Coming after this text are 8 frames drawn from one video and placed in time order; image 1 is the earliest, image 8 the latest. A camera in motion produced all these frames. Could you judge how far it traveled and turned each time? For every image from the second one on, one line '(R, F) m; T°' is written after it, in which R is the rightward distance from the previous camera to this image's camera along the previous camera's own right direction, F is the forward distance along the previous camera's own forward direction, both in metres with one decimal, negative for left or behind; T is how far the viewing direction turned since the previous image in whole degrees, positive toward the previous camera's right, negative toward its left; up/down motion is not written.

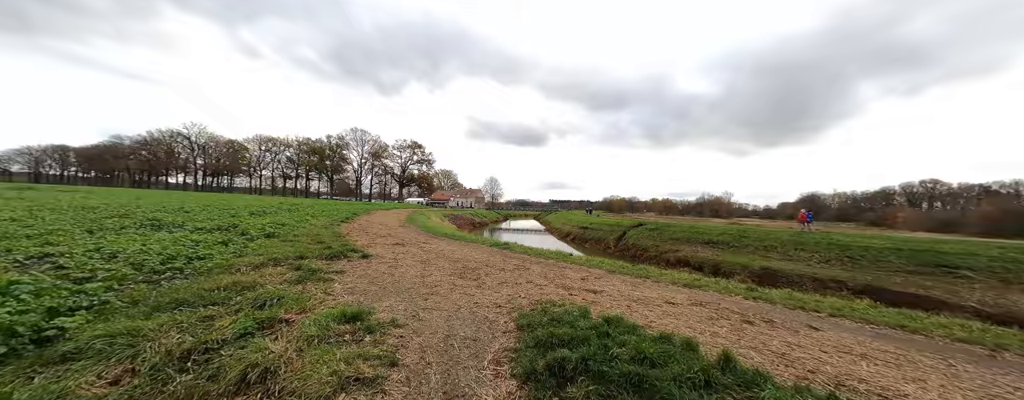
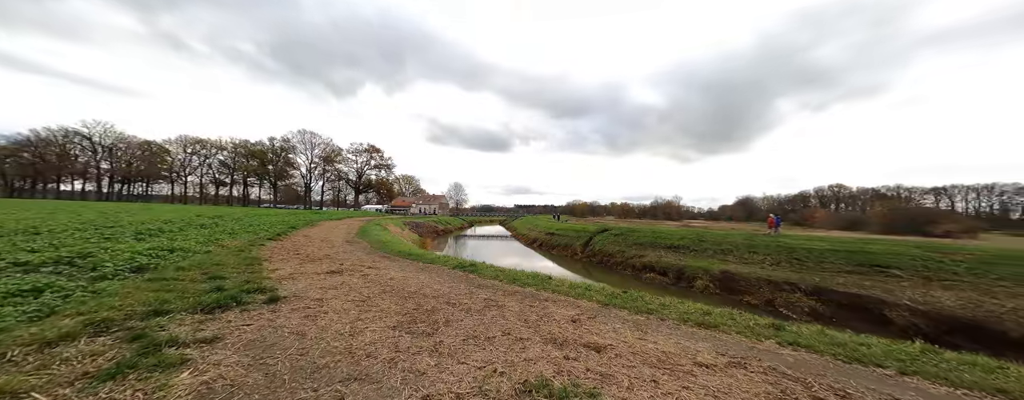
(0.0, +1.3) m; +7°
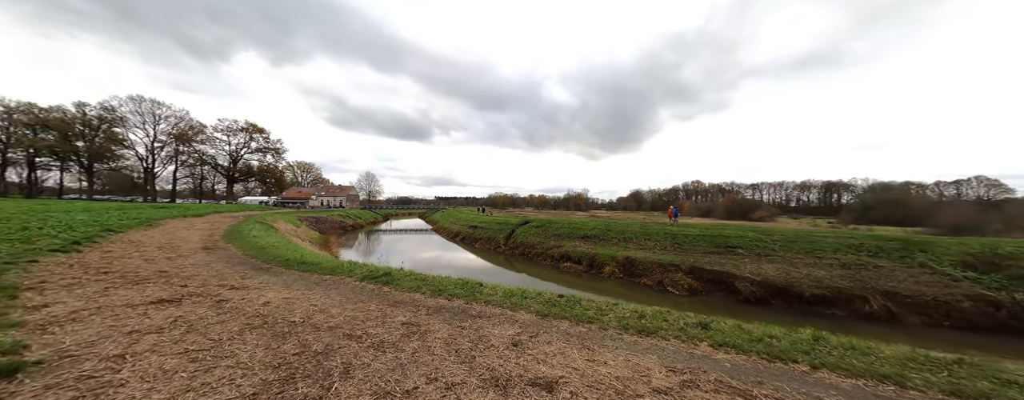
(-0.1, +0.8) m; +16°
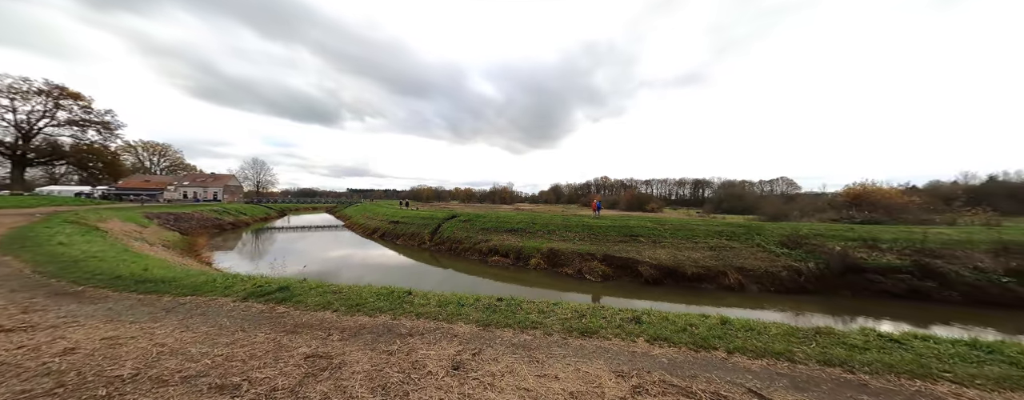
(-0.2, +0.4) m; +15°
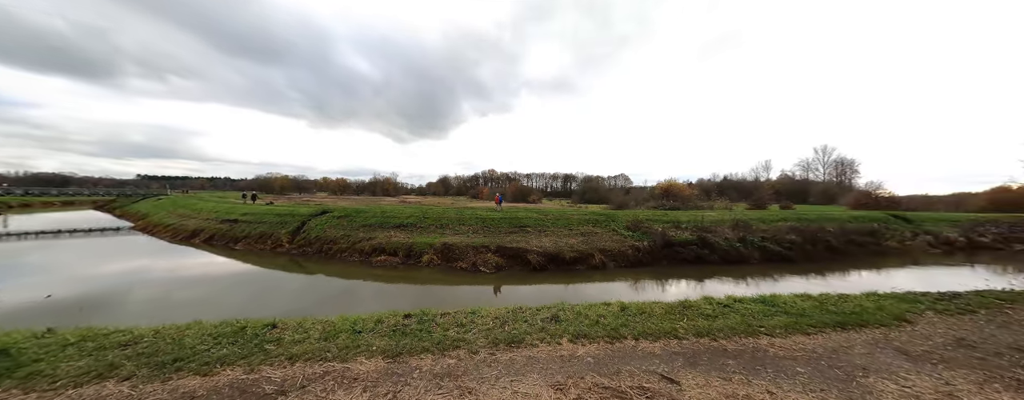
(-0.3, +0.5) m; +23°
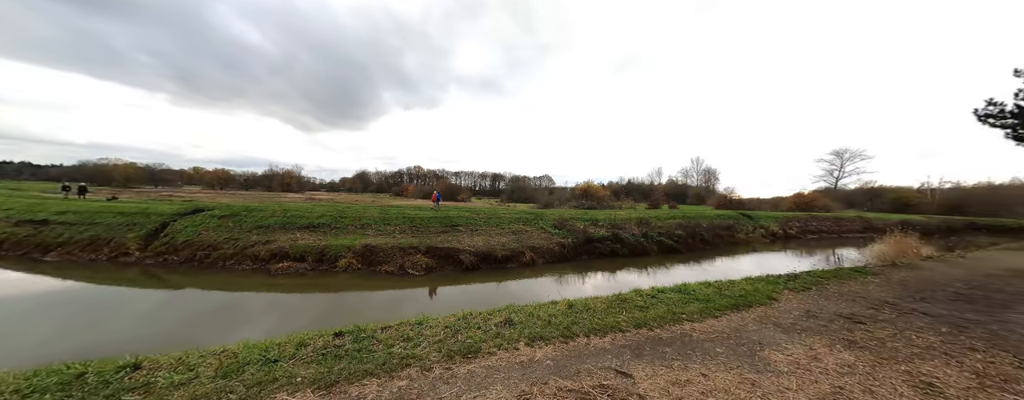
(-0.3, +0.2) m; +15°
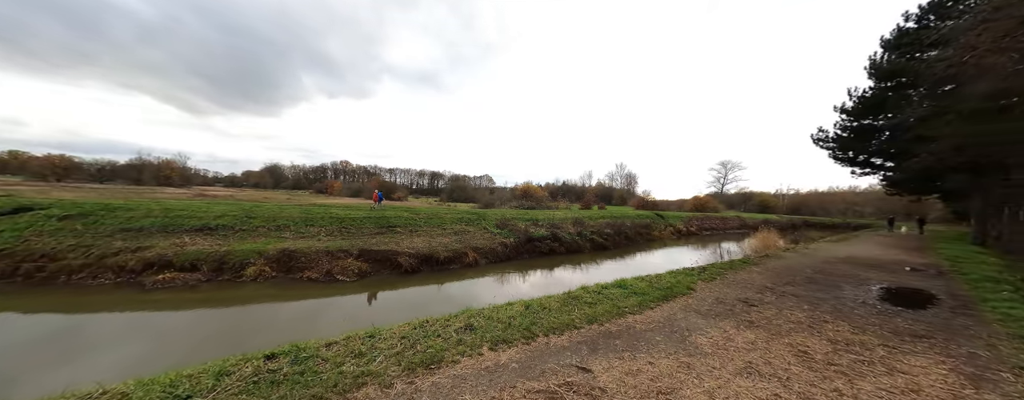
(-0.3, 0.0) m; +12°
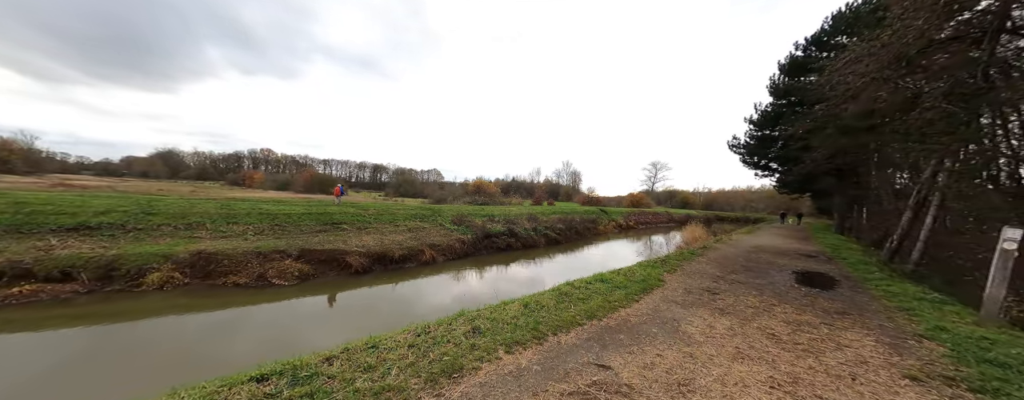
(-0.8, +0.2) m; +10°
